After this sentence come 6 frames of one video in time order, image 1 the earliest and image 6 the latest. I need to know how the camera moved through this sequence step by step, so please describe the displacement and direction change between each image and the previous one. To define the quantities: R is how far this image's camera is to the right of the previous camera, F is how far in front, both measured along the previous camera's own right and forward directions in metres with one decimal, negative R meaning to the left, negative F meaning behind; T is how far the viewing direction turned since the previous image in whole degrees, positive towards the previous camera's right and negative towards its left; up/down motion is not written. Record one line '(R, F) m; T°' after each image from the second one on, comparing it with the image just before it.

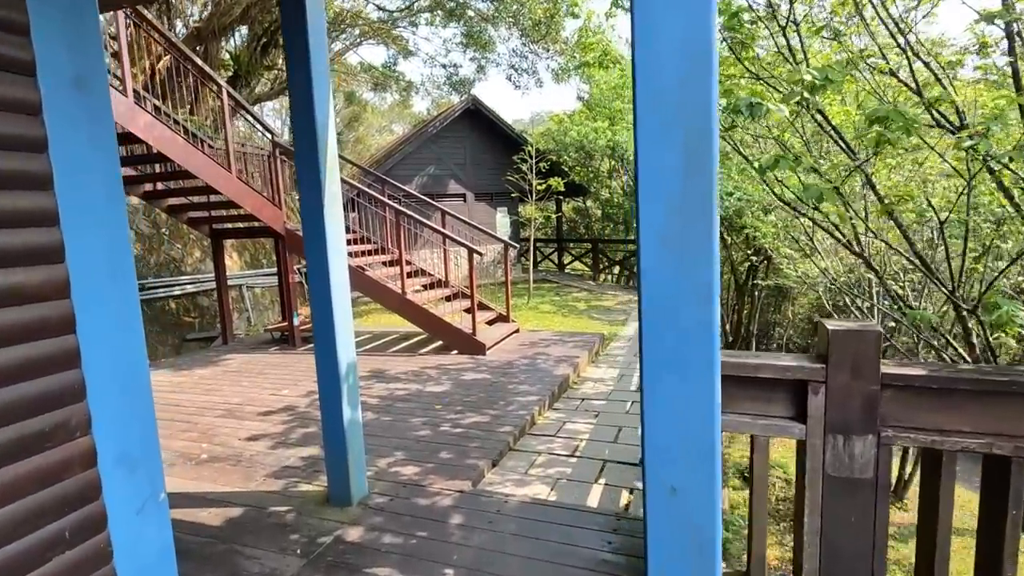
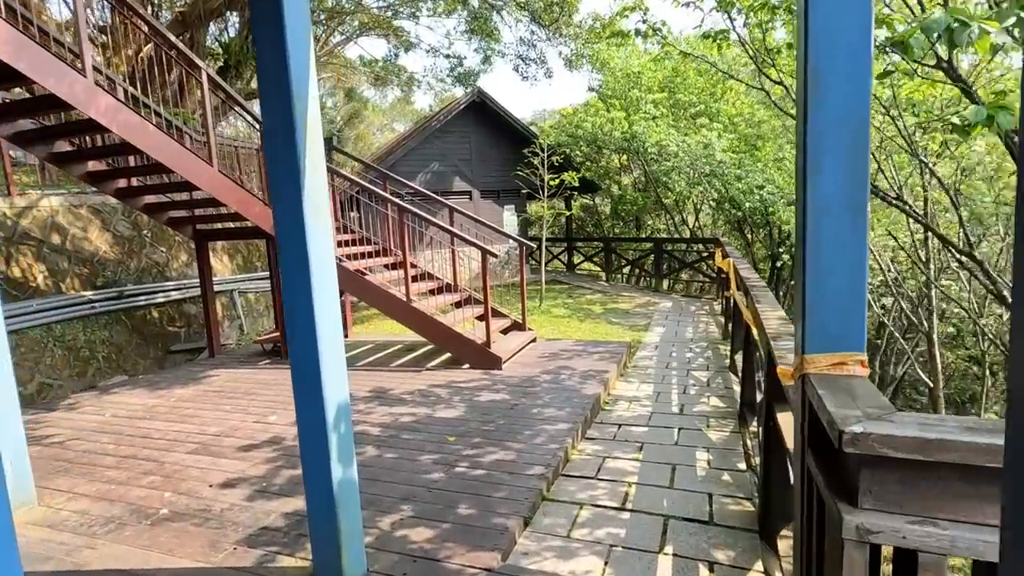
(-0.1, +0.6) m; 0°
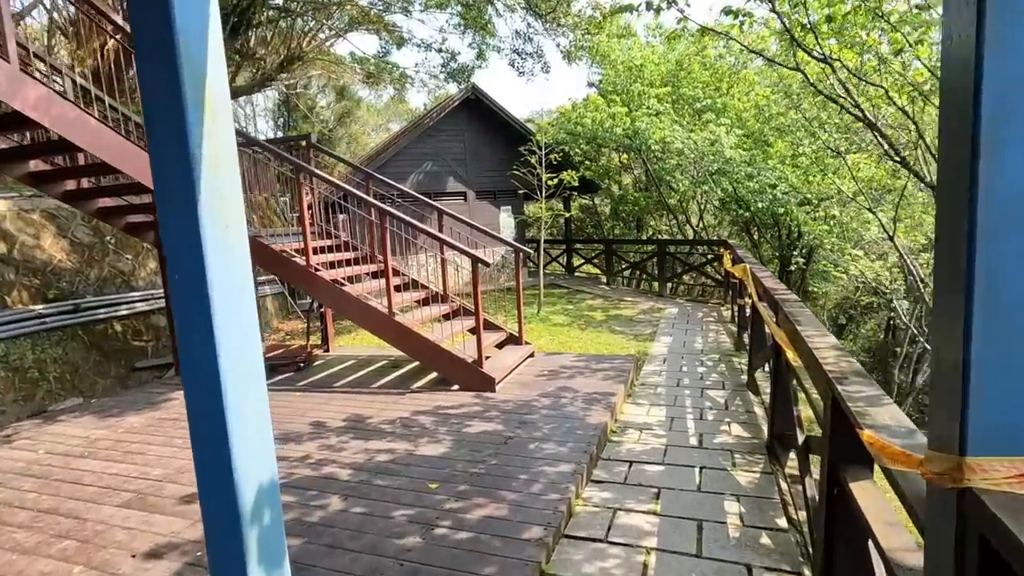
(0.0, +0.5) m; 0°
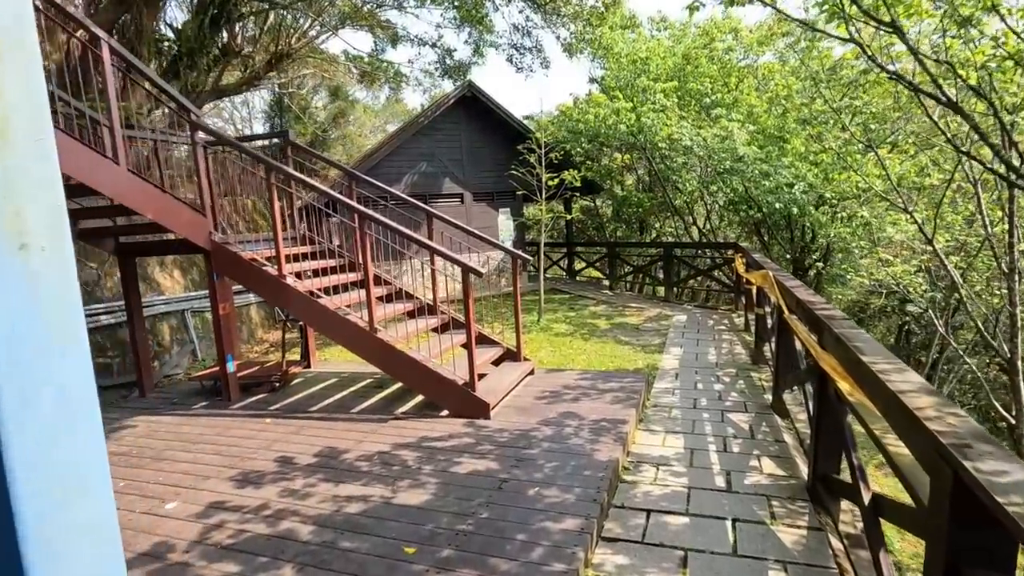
(0.0, +0.5) m; 0°
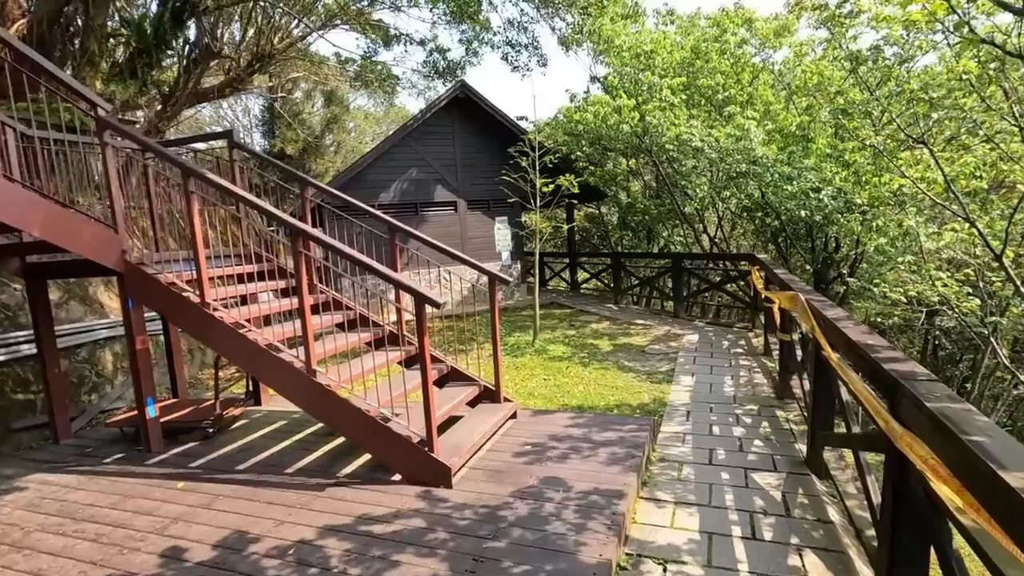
(+0.2, +0.8) m; -1°
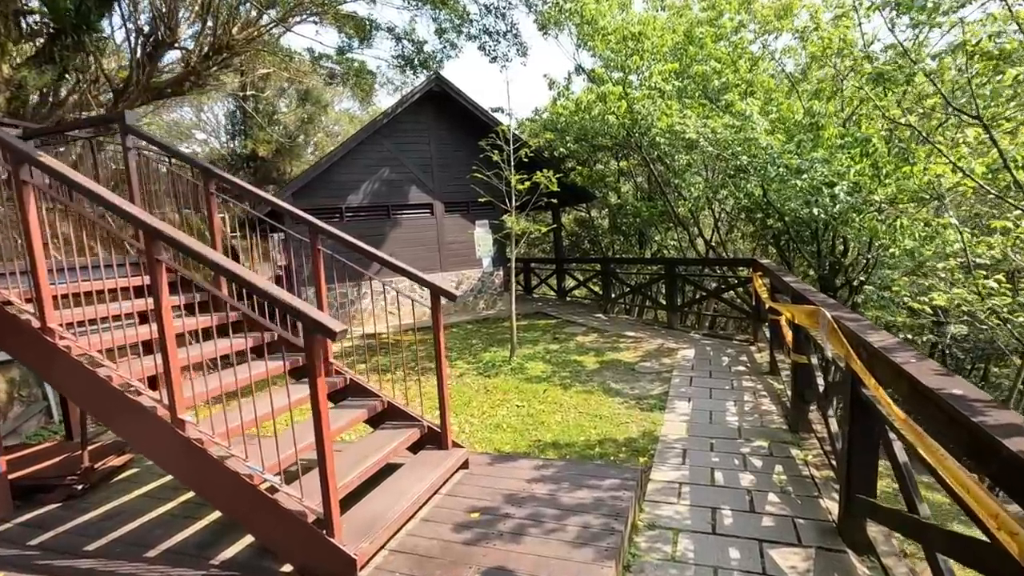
(+0.3, +0.8) m; +1°
